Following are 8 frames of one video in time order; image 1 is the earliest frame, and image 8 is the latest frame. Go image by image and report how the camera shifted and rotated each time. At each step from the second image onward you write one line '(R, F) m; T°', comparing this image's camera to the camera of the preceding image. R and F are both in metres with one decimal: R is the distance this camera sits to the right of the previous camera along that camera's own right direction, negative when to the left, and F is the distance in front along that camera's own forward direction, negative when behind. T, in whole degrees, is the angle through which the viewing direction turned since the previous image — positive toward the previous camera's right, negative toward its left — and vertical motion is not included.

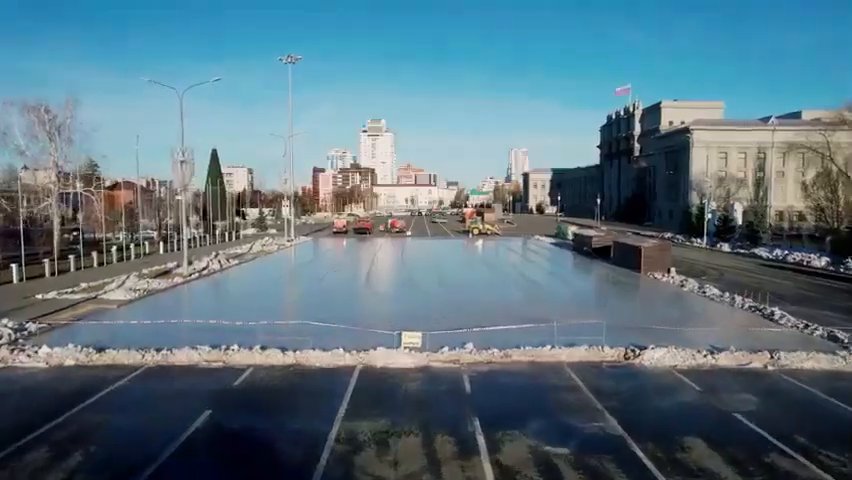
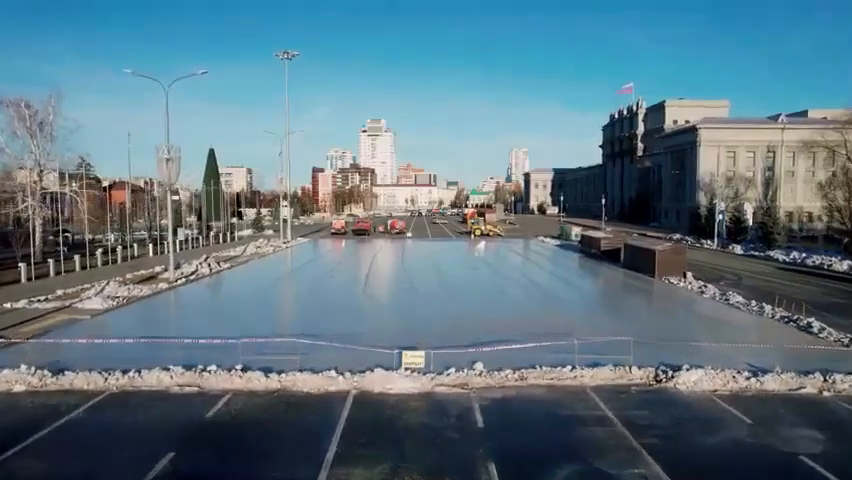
(-0.1, +1.2) m; 0°
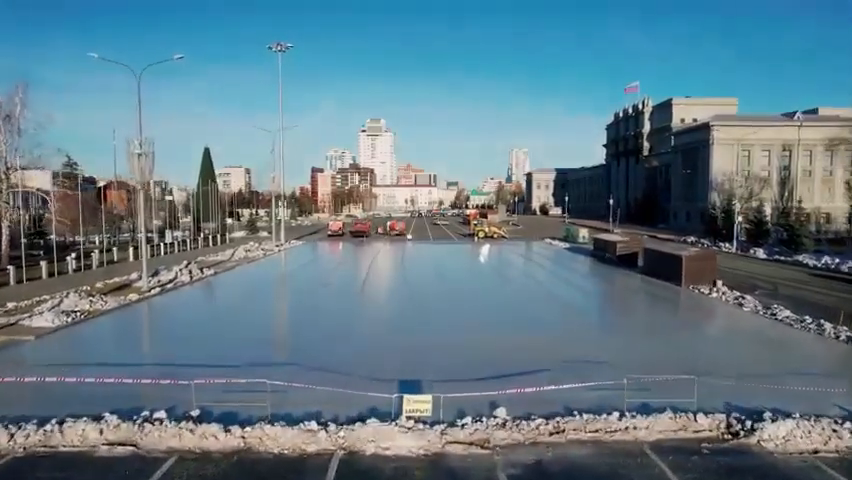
(-0.1, +2.0) m; 0°
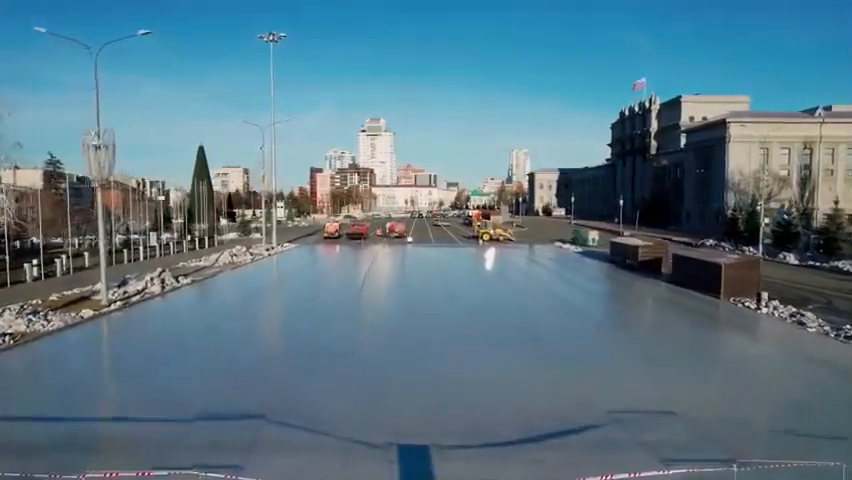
(-0.1, +2.3) m; 0°
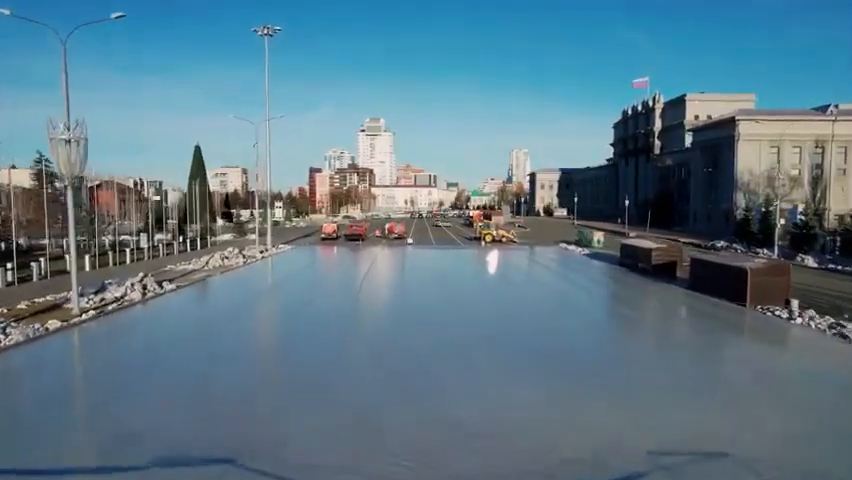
(-0.1, +1.3) m; 0°
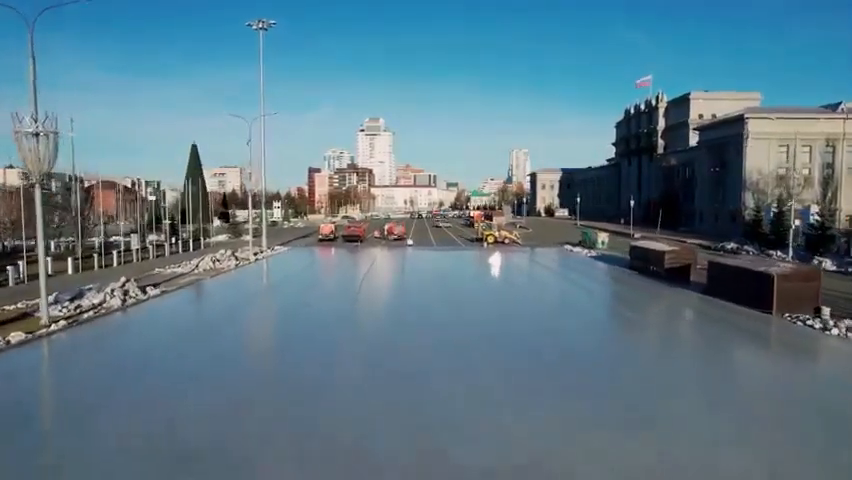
(0.0, +1.1) m; 0°
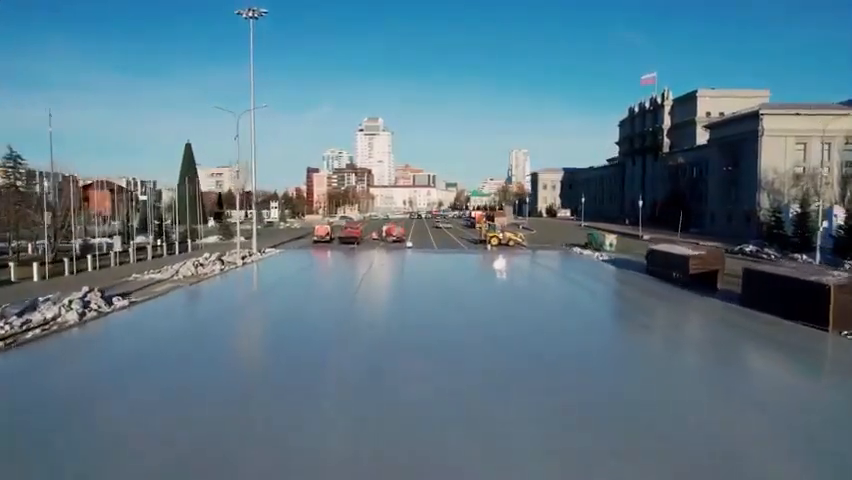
(-0.1, +1.9) m; 0°
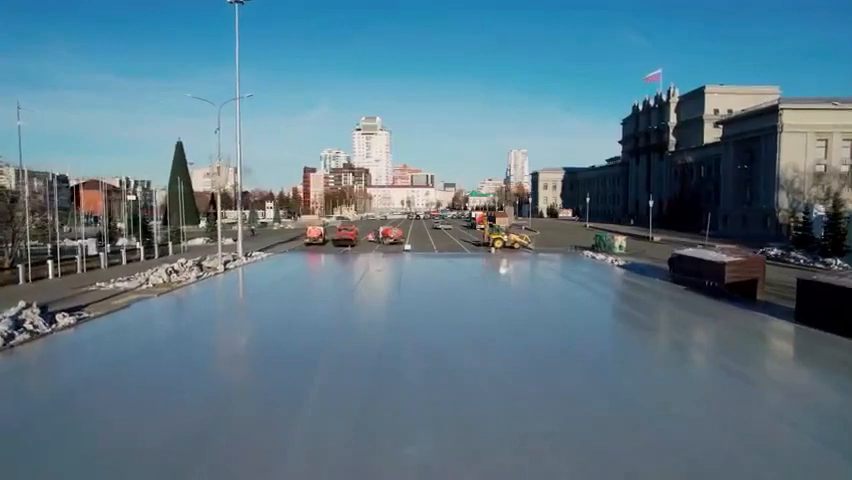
(-0.1, +2.3) m; 0°
